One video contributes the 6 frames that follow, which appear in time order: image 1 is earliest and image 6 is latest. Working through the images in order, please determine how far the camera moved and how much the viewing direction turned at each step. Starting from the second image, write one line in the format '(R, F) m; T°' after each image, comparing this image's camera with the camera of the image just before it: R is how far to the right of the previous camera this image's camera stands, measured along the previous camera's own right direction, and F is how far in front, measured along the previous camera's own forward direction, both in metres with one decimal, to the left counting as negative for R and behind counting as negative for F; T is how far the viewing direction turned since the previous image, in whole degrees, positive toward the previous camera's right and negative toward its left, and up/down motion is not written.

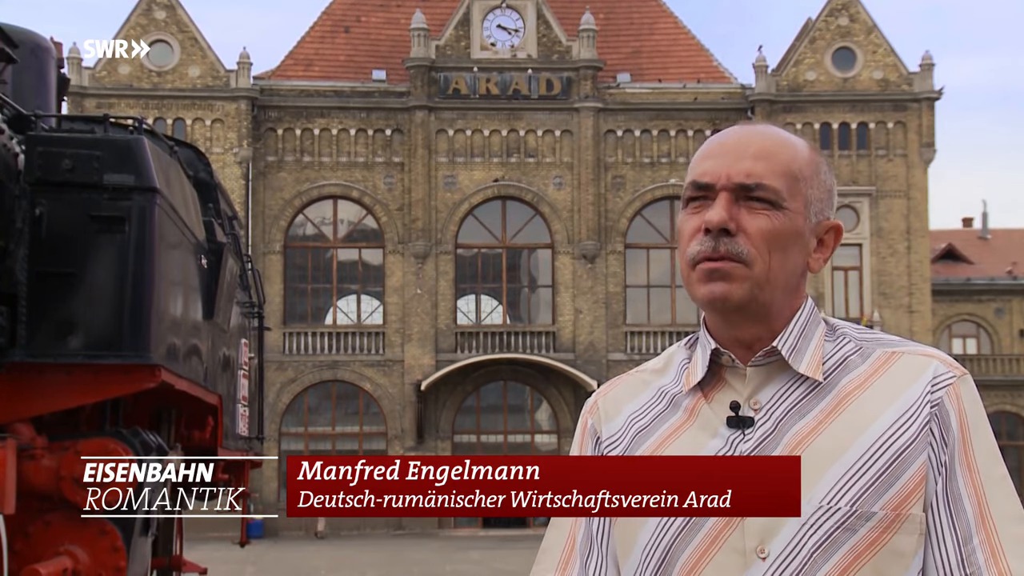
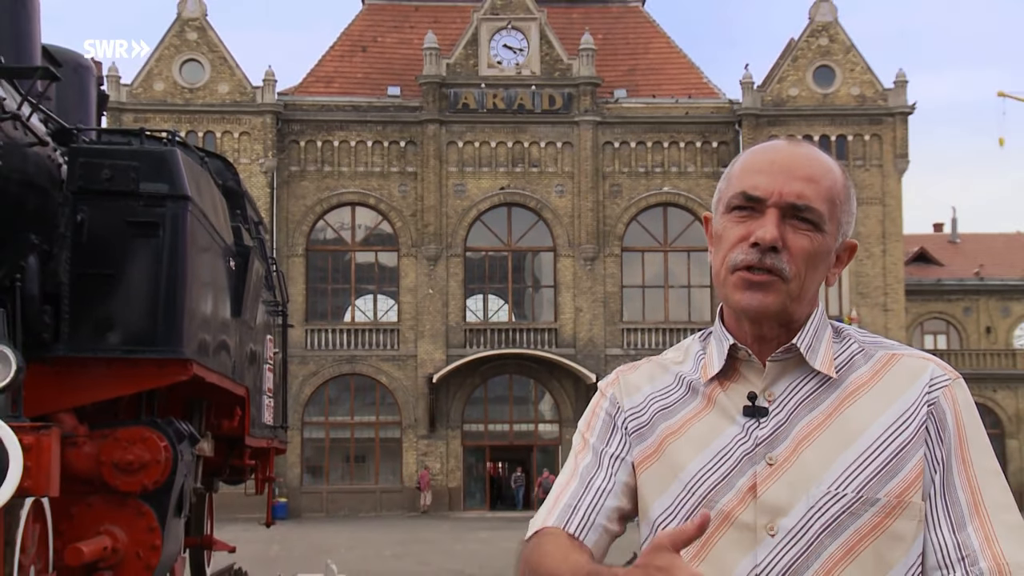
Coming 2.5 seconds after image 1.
(0.0, -0.7) m; 0°
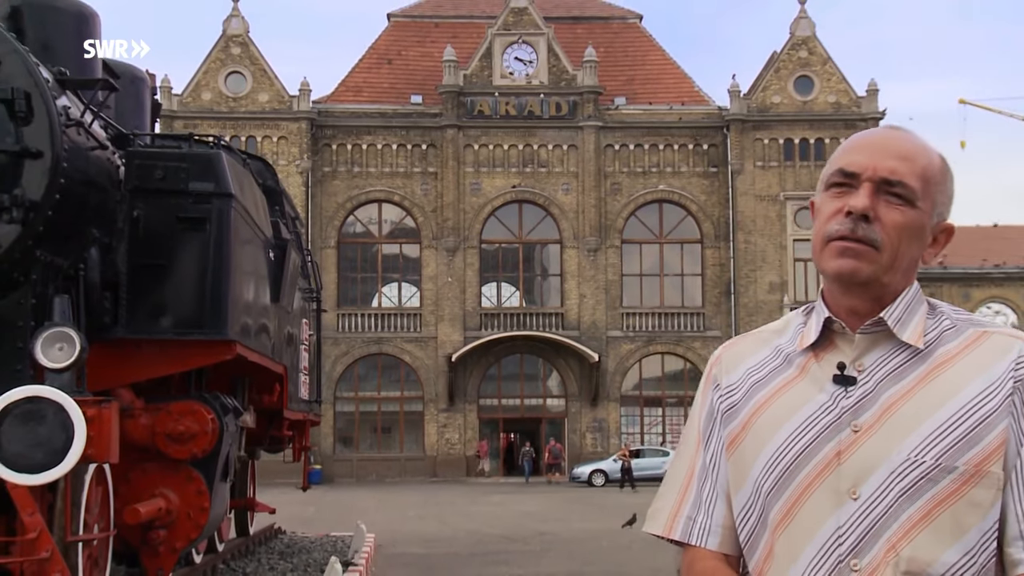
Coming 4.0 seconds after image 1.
(0.0, -1.1) m; 0°
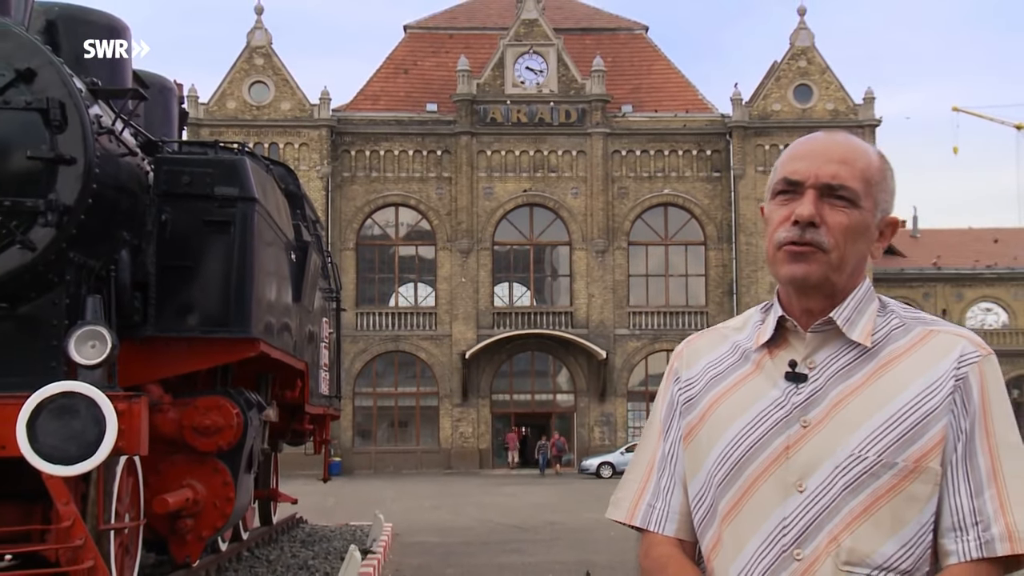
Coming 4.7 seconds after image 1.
(0.0, -0.5) m; 0°
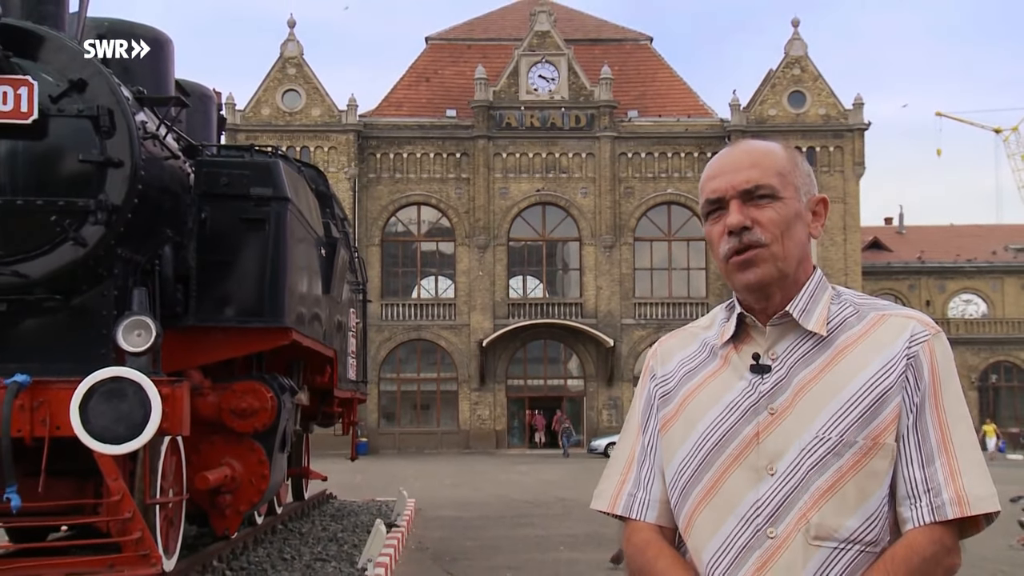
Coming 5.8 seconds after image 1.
(0.0, -0.9) m; -1°
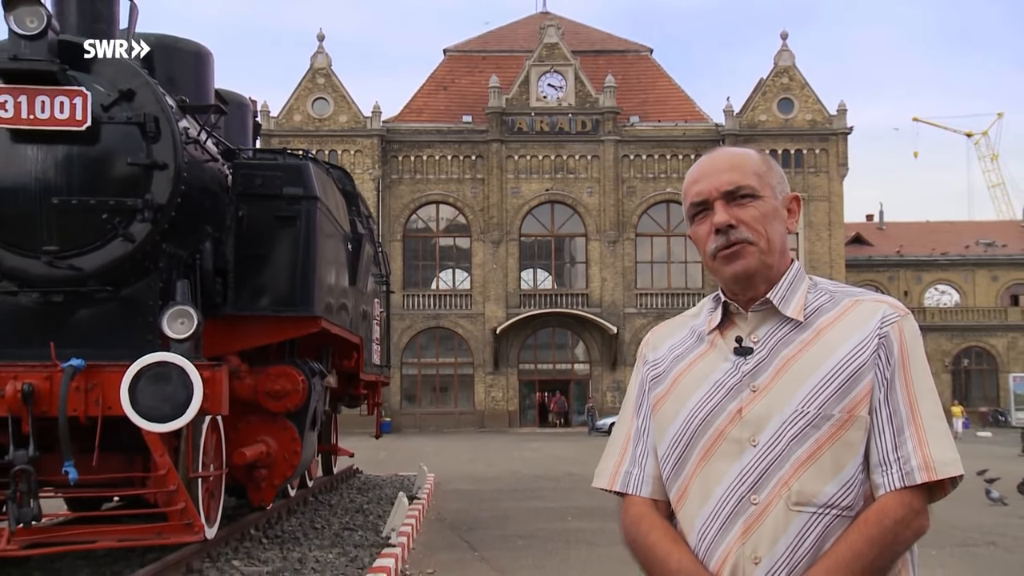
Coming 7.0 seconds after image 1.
(0.0, -1.1) m; 0°
